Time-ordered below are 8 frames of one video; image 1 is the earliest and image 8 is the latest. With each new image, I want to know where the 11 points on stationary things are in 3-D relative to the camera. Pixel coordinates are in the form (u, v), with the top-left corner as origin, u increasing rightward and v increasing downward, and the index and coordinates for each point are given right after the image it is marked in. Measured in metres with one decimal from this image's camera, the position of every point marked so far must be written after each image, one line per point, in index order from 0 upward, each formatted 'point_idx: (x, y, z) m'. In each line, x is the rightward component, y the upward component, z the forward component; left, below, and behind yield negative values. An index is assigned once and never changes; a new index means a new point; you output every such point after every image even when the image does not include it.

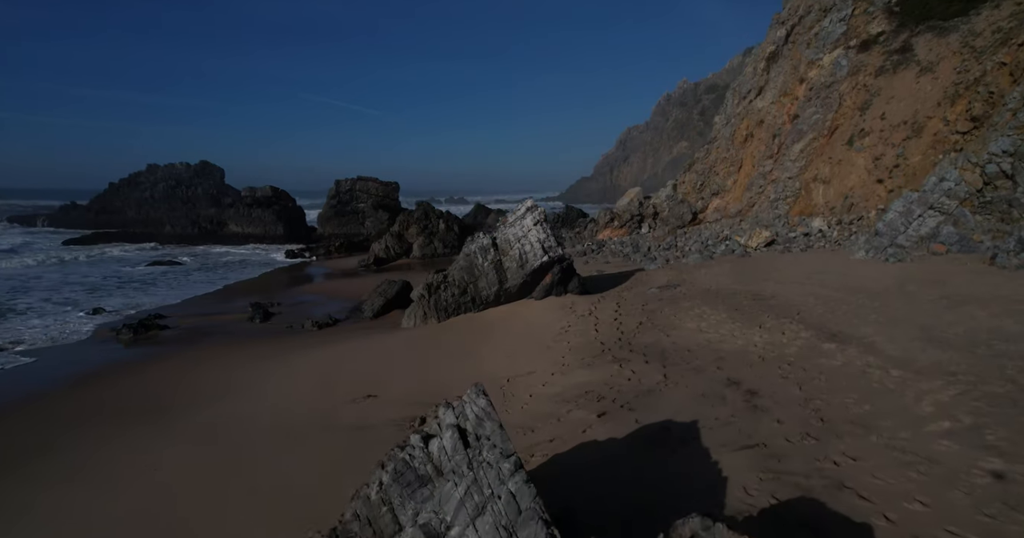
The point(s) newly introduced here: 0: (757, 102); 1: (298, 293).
0: (+5.0, +3.4, +11.9) m
1: (-3.7, -0.5, +10.2) m
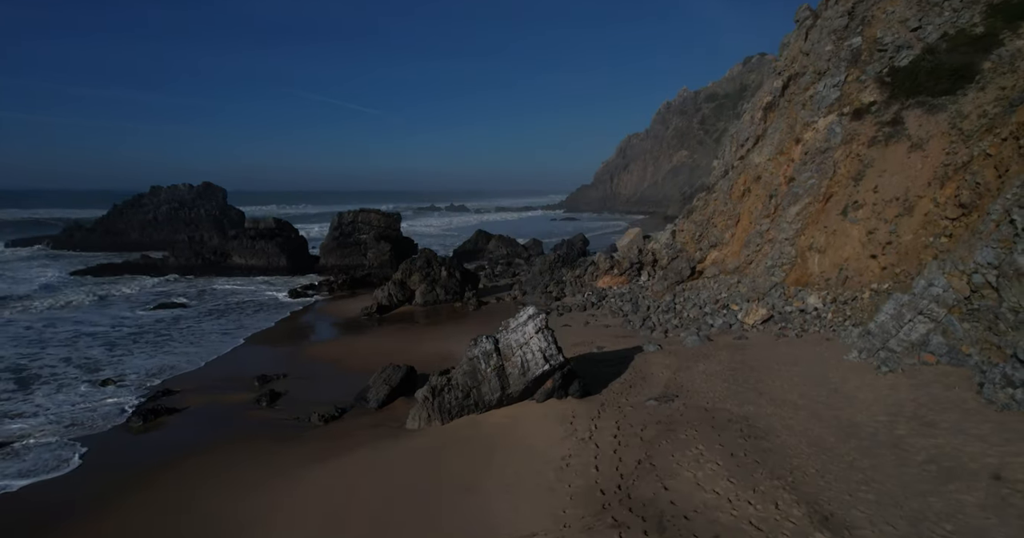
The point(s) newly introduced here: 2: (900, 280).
0: (+5.0, +2.3, +12.0) m
1: (-3.7, -1.6, +10.4) m
2: (+5.1, -0.2, +7.7) m
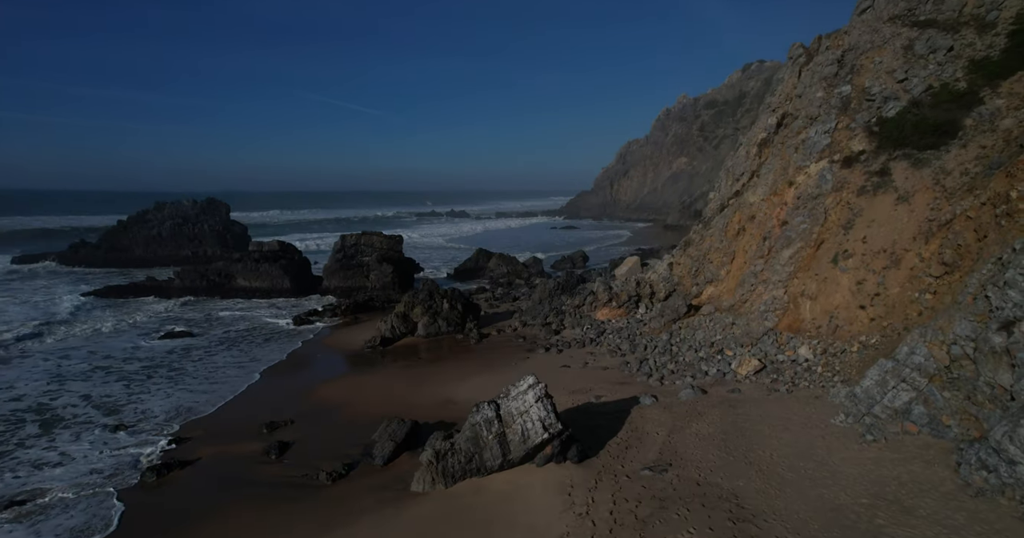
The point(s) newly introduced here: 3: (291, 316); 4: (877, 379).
0: (+5.0, +1.5, +12.3) m
1: (-3.6, -2.4, +10.6) m
2: (+5.1, -0.9, +7.9) m
3: (-7.2, -1.4, +19.2) m
4: (+4.0, -1.2, +6.4) m
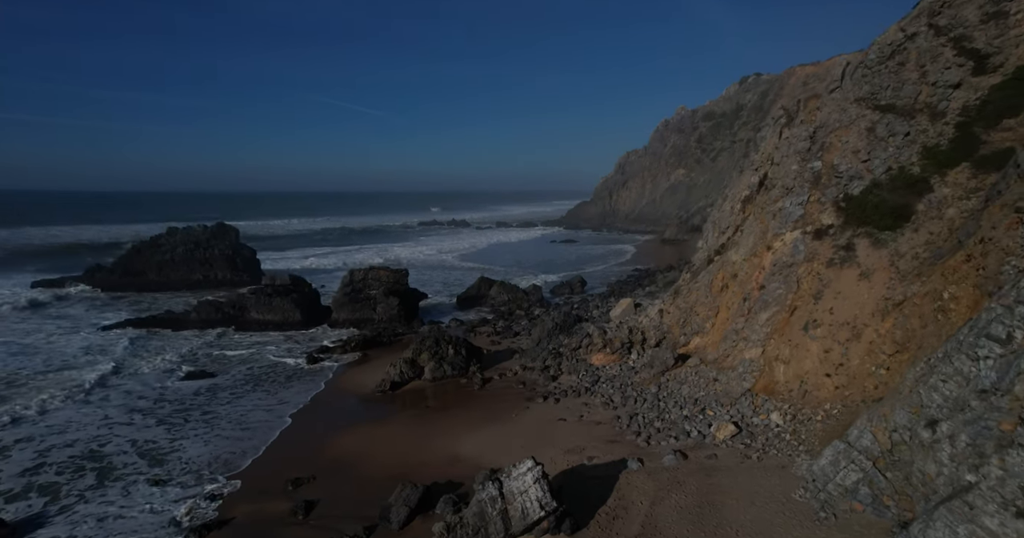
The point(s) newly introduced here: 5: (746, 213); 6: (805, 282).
0: (+5.0, +0.3, +13.3) m
1: (-3.6, -3.6, +11.6) m
2: (+5.1, -2.1, +8.9) m
3: (-7.2, -2.8, +20.2) m
4: (+4.0, -2.4, +7.3) m
5: (+5.7, +1.4, +14.2) m
6: (+5.4, -0.2, +10.8) m
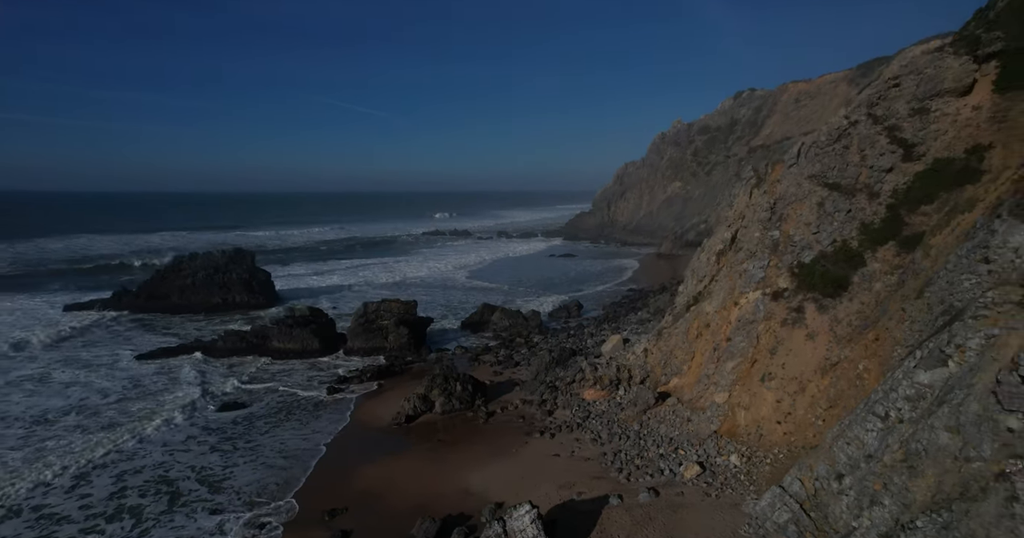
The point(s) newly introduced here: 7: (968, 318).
0: (+5.0, -0.9, +15.1) m
1: (-3.6, -5.0, +13.4) m
2: (+5.1, -3.3, +10.7) m
3: (-7.1, -4.2, +22.0) m
4: (+4.0, -3.6, +9.1) m
5: (+5.7, +0.1, +16.0) m
6: (+5.4, -1.5, +12.6) m
7: (+5.2, -0.6, +6.6) m
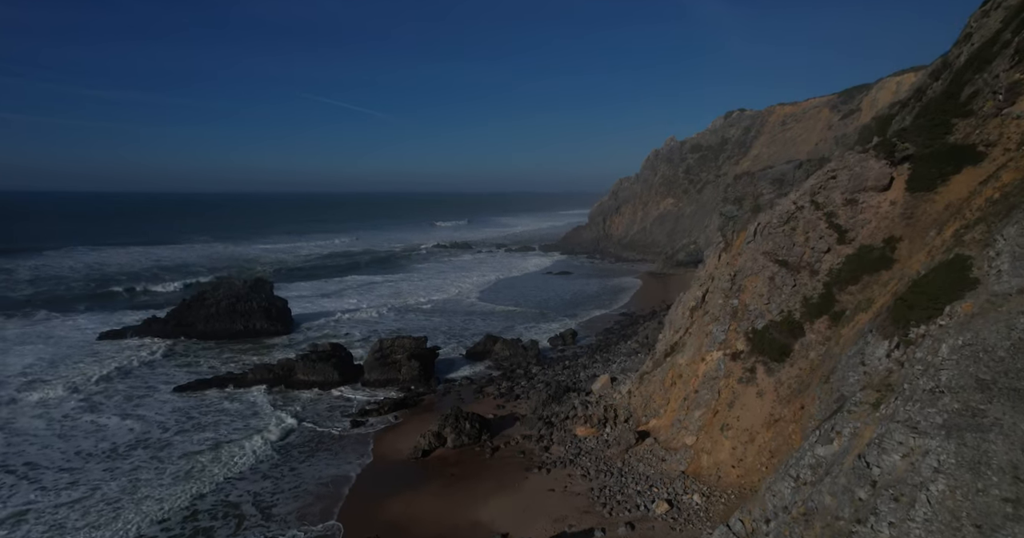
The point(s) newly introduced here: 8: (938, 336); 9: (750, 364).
0: (+5.0, -2.7, +17.6) m
1: (-3.5, -6.7, +15.8) m
2: (+5.2, -5.0, +13.2) m
3: (-7.1, -6.1, +24.4) m
4: (+4.1, -5.3, +11.6) m
5: (+5.7, -1.6, +18.5) m
6: (+5.5, -3.2, +15.1) m
7: (+5.2, -2.2, +9.1) m
8: (+6.1, -1.0, +8.3) m
9: (+6.0, -2.4, +14.8) m
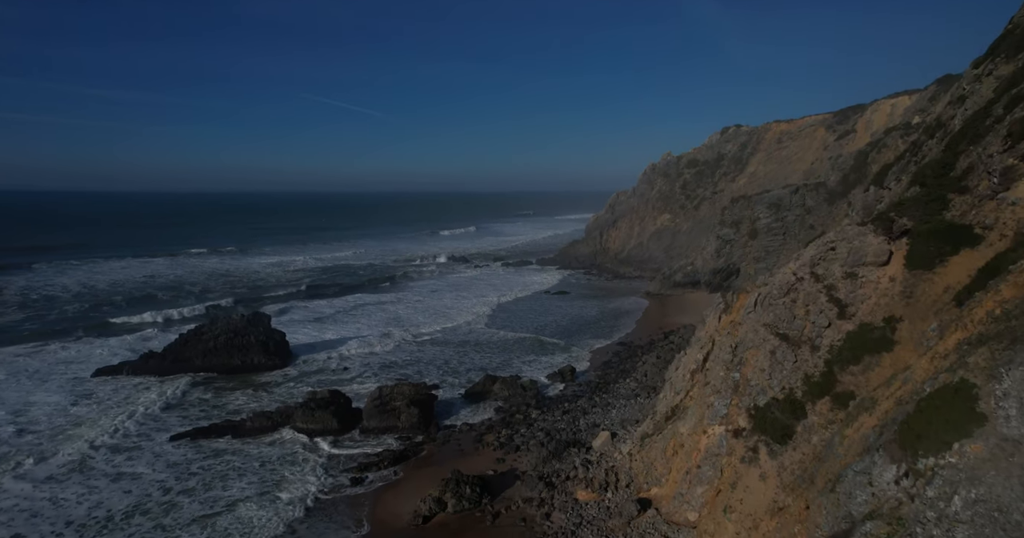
0: (+5.0, -4.7, +17.5) m
1: (-3.5, -8.8, +15.6) m
2: (+5.3, -6.9, +13.0) m
3: (-7.1, -8.3, +24.2) m
4: (+4.2, -7.2, +11.5) m
5: (+5.7, -3.6, +18.5) m
6: (+5.5, -5.2, +15.0) m
7: (+5.3, -4.1, +9.0) m
8: (+6.1, -2.9, +8.2) m
9: (+6.1, -4.4, +14.7) m
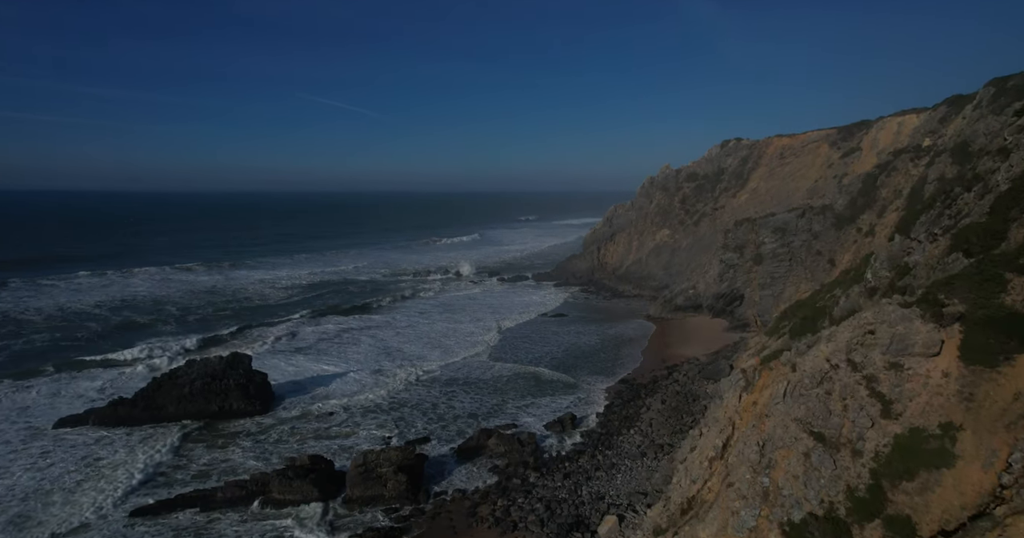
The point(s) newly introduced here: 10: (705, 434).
0: (+4.9, -6.8, +15.4) m
1: (-3.5, -11.1, +13.4) m
2: (+5.2, -9.0, +10.9) m
3: (-7.2, -10.7, +22.0) m
4: (+4.1, -9.3, +9.3) m
5: (+5.6, -5.8, +16.4) m
6: (+5.4, -7.3, +12.9) m
7: (+5.2, -6.2, +6.9) m
8: (+6.0, -4.9, +6.1) m
9: (+6.0, -6.5, +12.6) m
10: (+5.8, -5.1, +18.0) m
